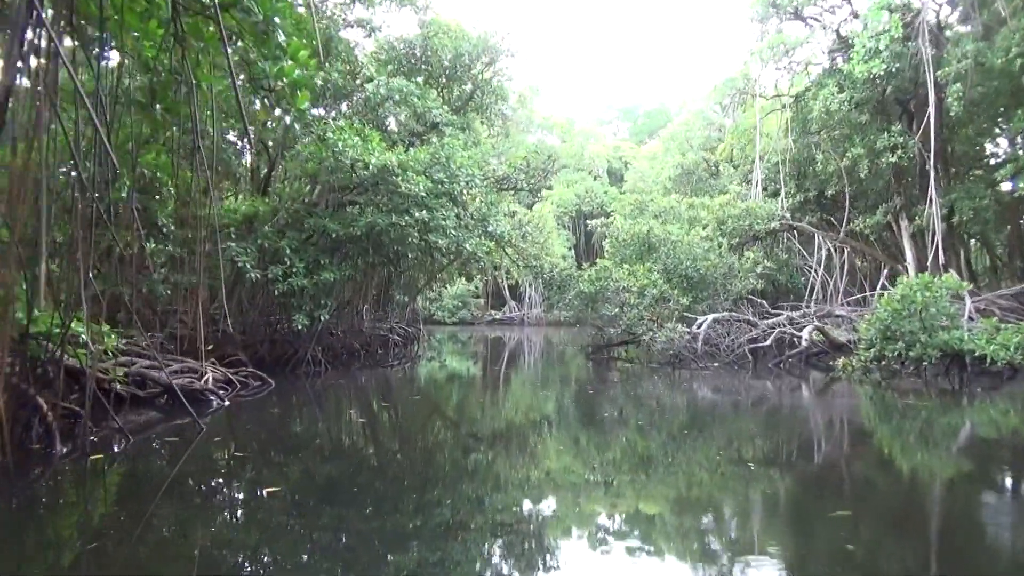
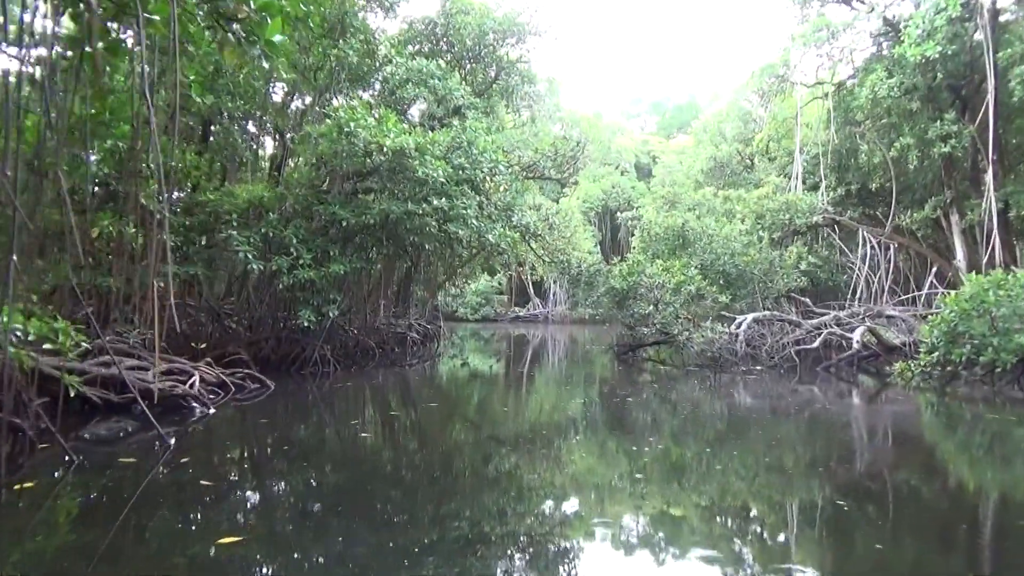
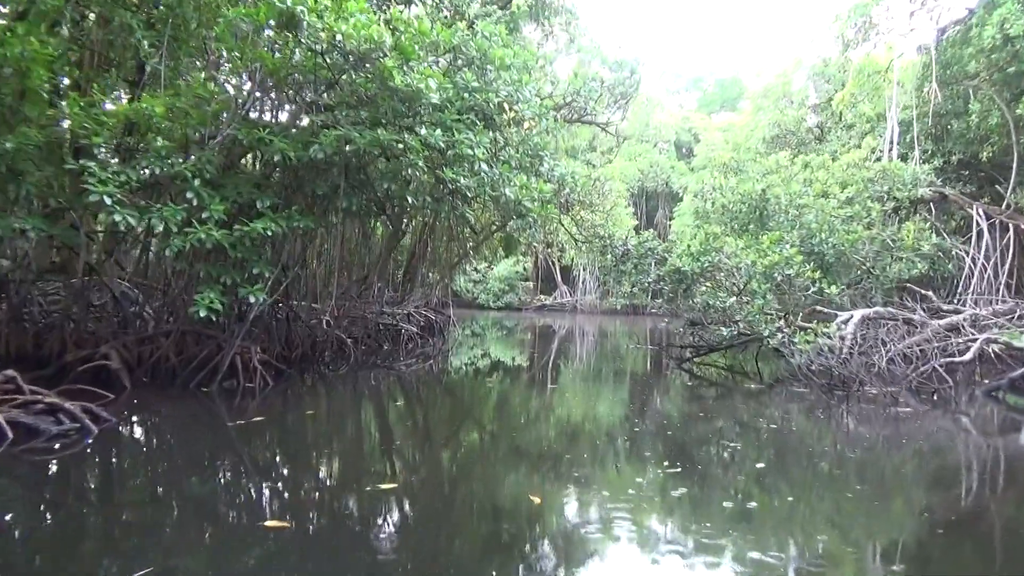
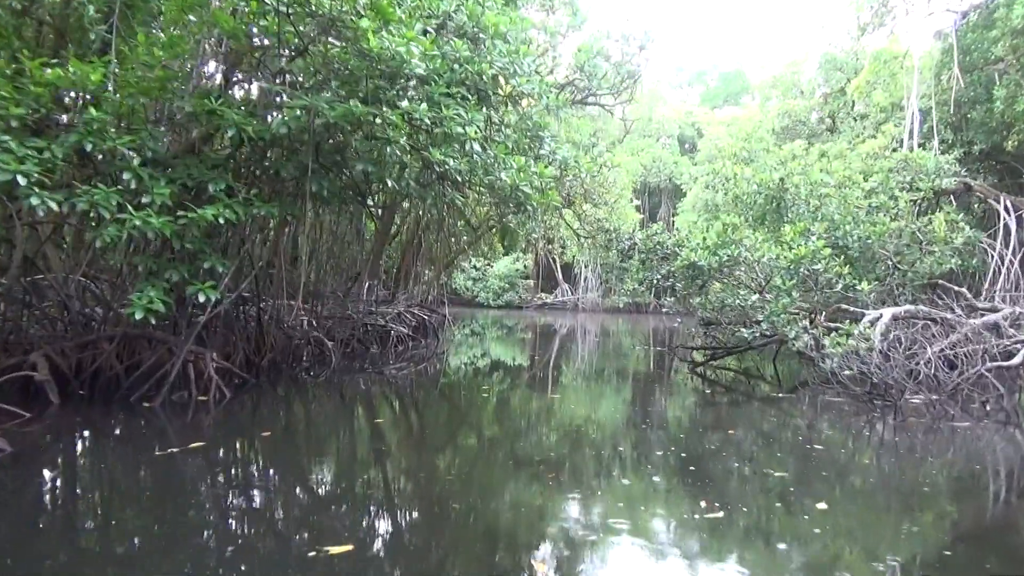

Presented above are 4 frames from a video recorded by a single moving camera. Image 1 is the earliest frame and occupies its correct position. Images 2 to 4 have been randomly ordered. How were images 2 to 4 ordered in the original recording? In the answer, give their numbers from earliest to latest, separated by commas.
2, 3, 4
